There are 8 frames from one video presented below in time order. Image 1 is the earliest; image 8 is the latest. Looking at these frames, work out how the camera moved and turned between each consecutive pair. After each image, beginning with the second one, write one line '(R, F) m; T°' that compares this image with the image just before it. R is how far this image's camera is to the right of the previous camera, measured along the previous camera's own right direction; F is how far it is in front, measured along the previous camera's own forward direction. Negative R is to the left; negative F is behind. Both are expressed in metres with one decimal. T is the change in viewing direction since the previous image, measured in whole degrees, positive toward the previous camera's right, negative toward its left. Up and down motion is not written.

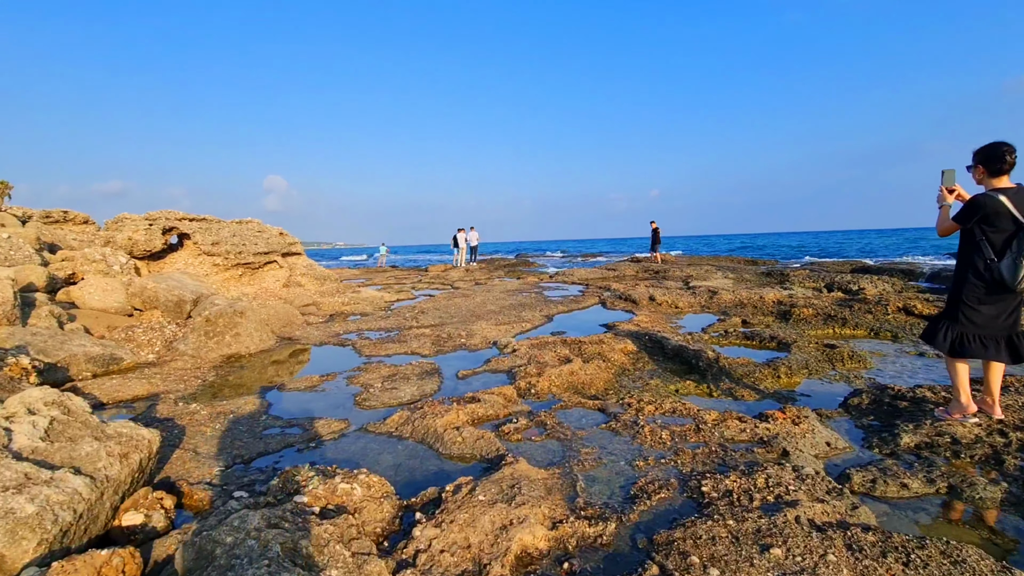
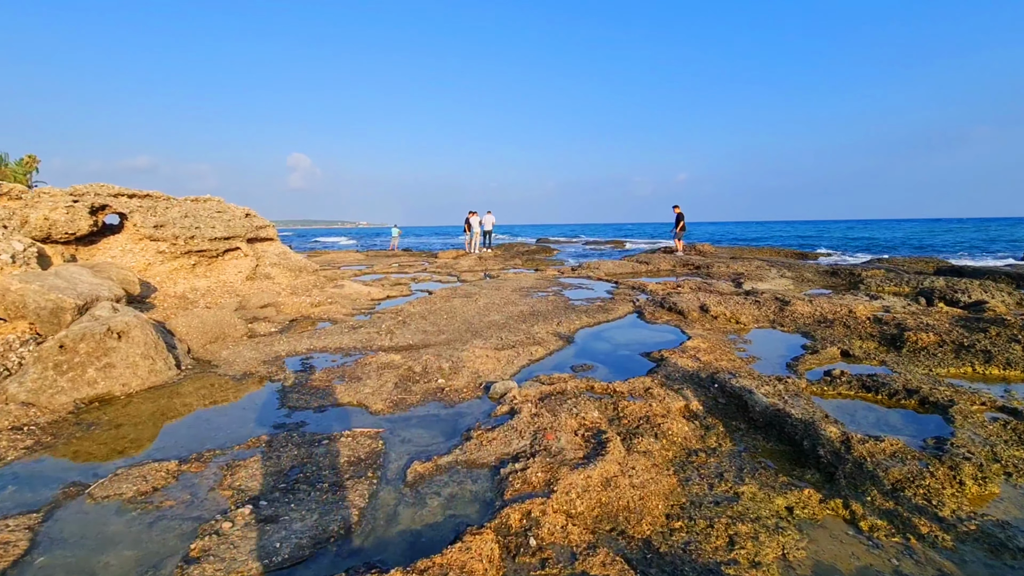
(+0.2, +3.2) m; -2°
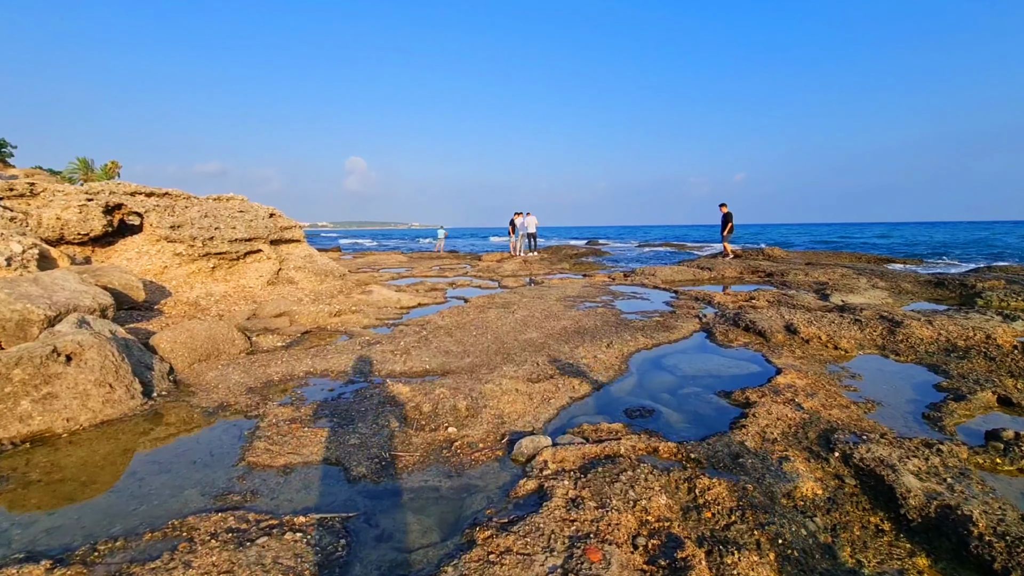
(+0.1, +1.6) m; -6°
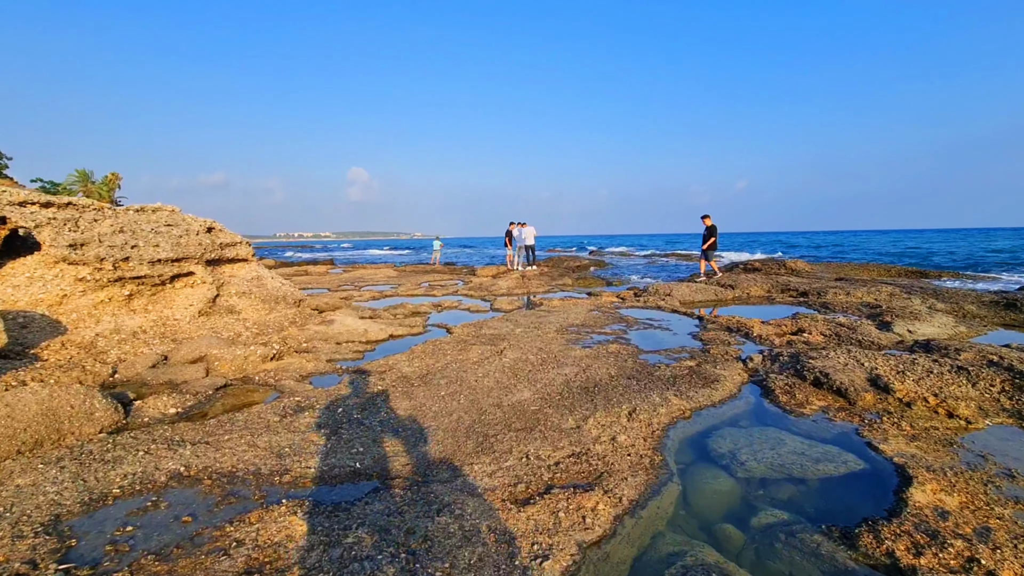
(+0.3, +2.4) m; 0°
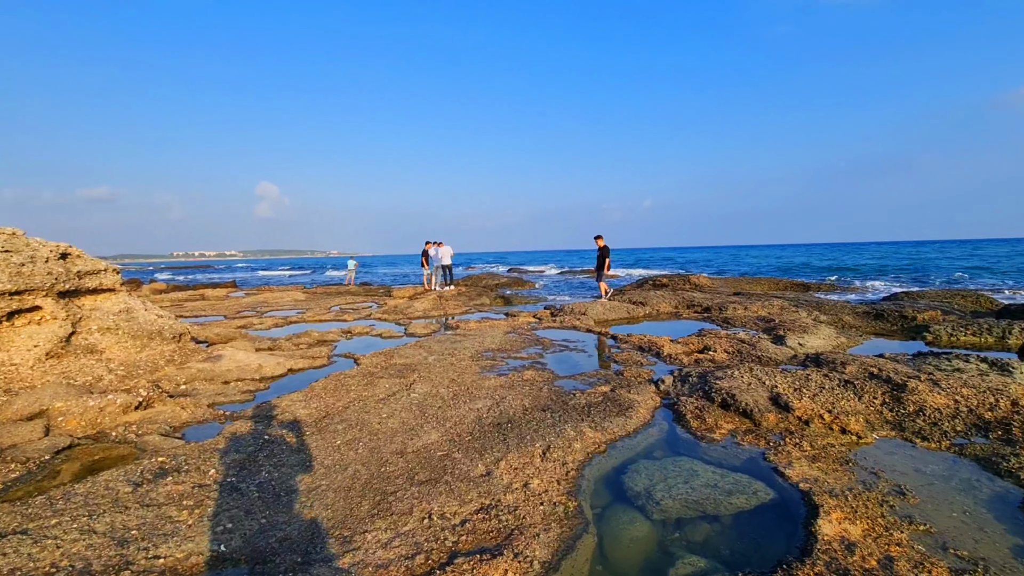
(+0.2, +0.4) m; +9°
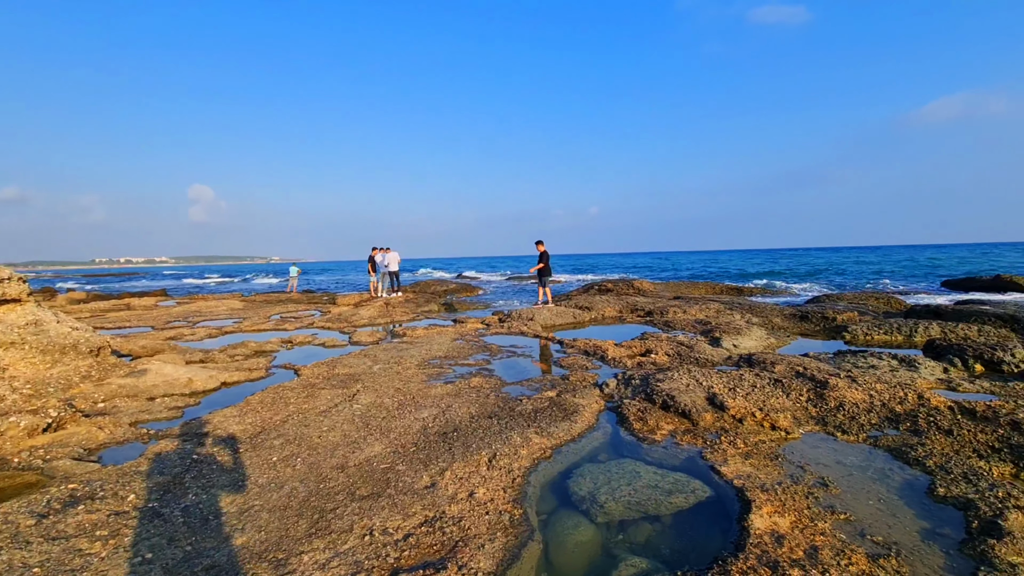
(+0.1, 0.0) m; +6°
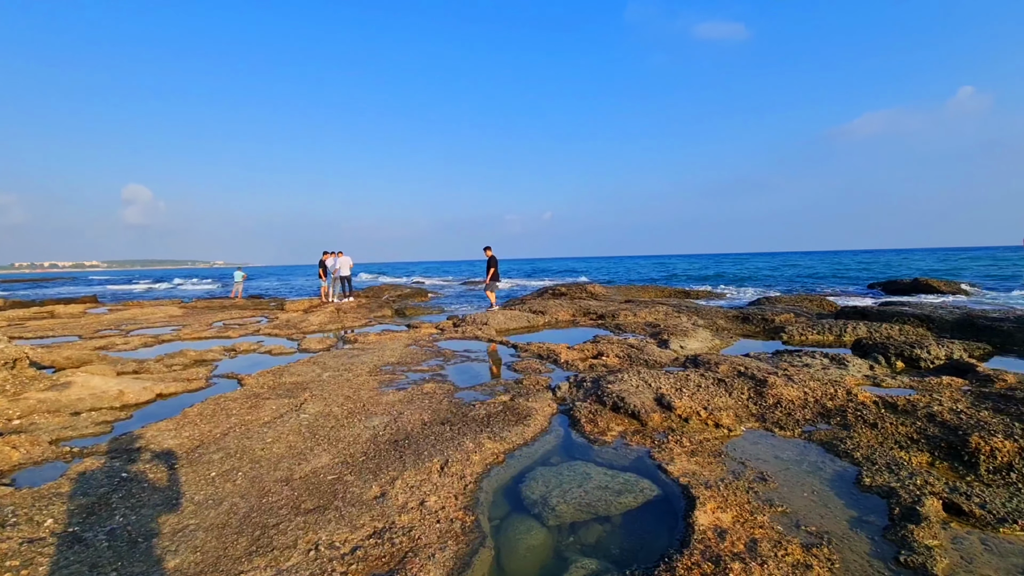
(+0.1, 0.0) m; +5°
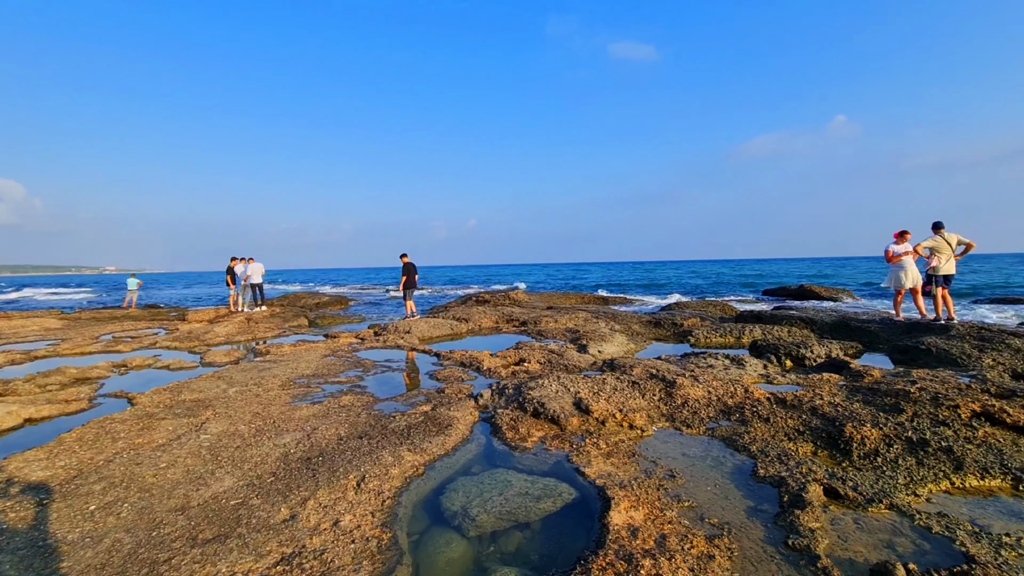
(+0.1, 0.0) m; +9°
